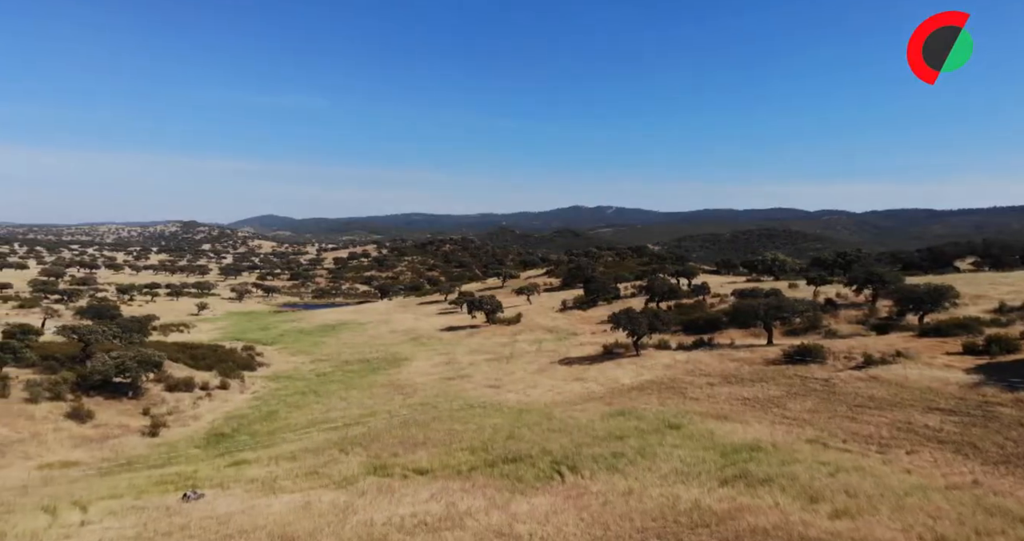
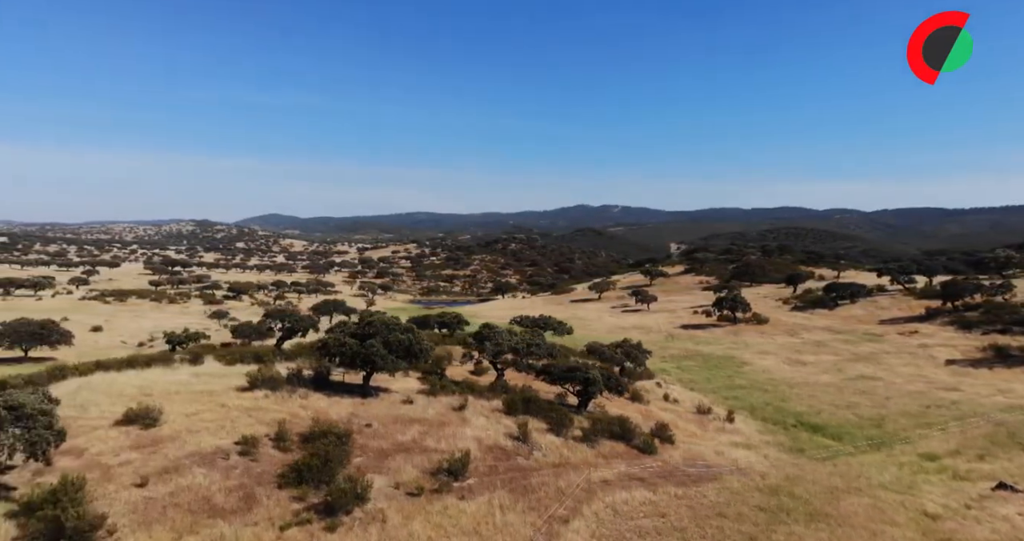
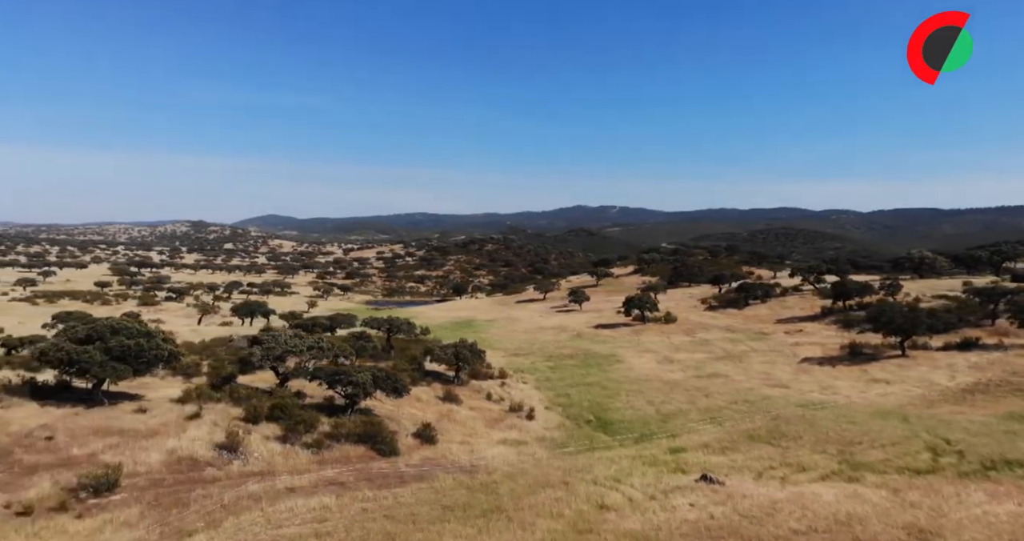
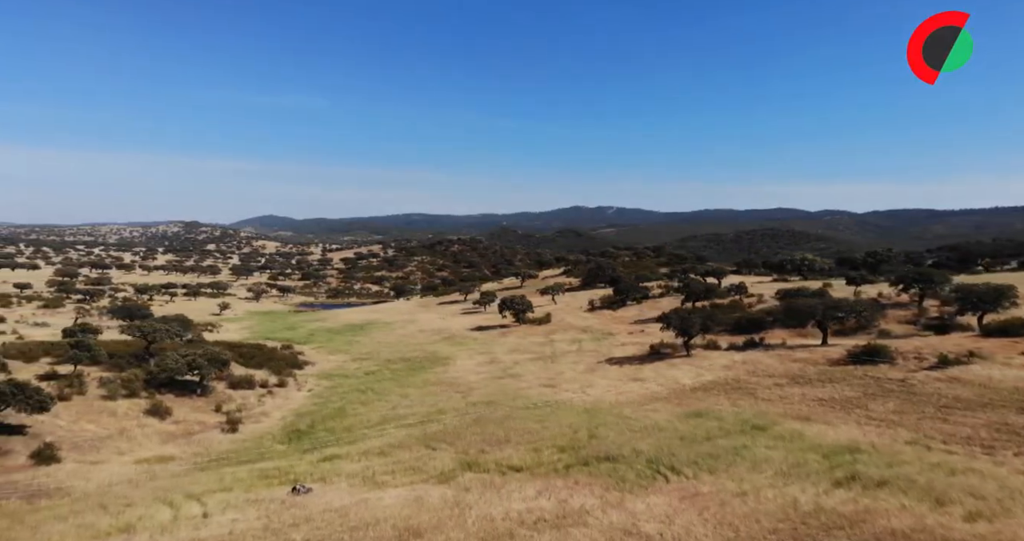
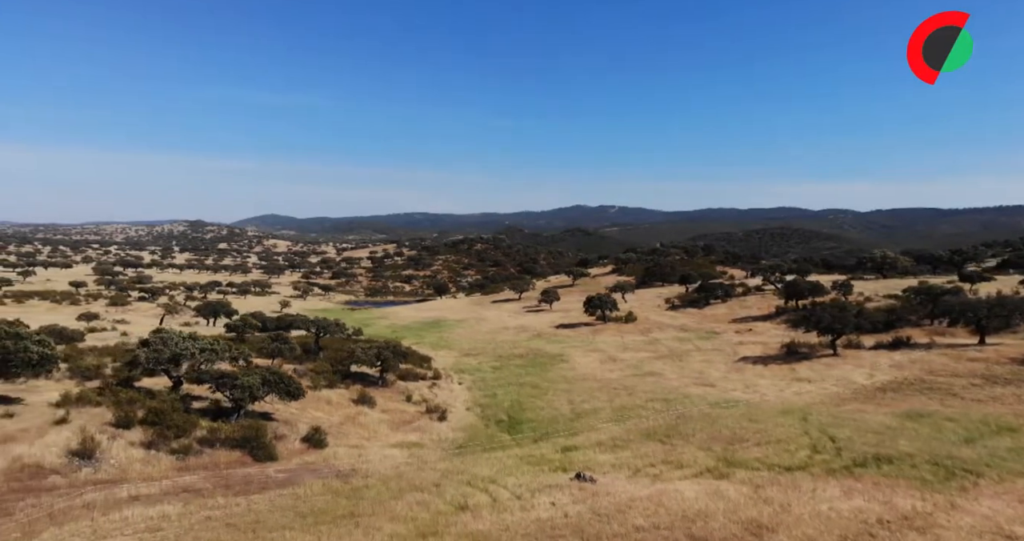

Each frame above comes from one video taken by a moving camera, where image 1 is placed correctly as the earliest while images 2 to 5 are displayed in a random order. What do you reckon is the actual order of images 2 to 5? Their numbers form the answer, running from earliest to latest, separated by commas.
4, 5, 3, 2
